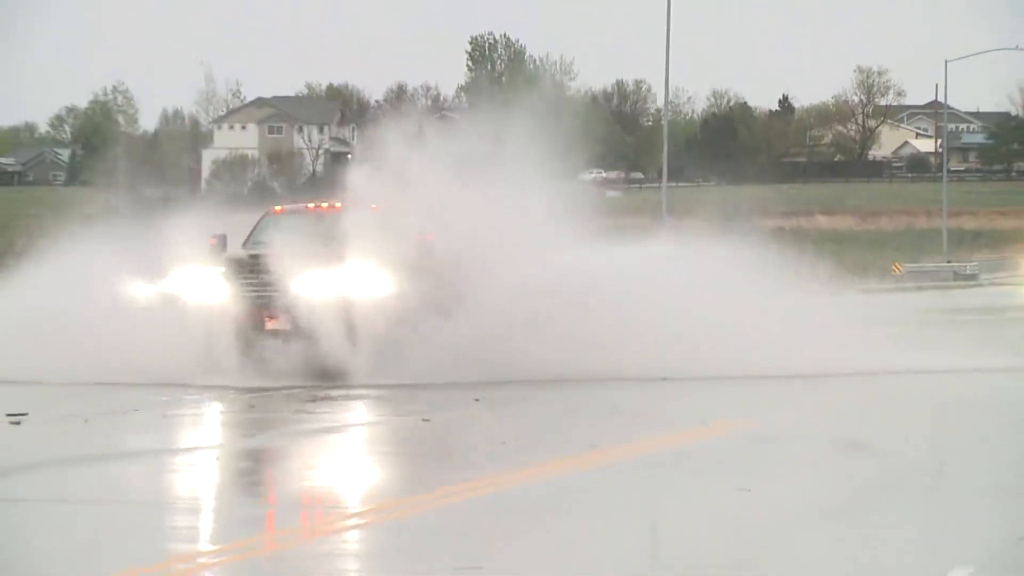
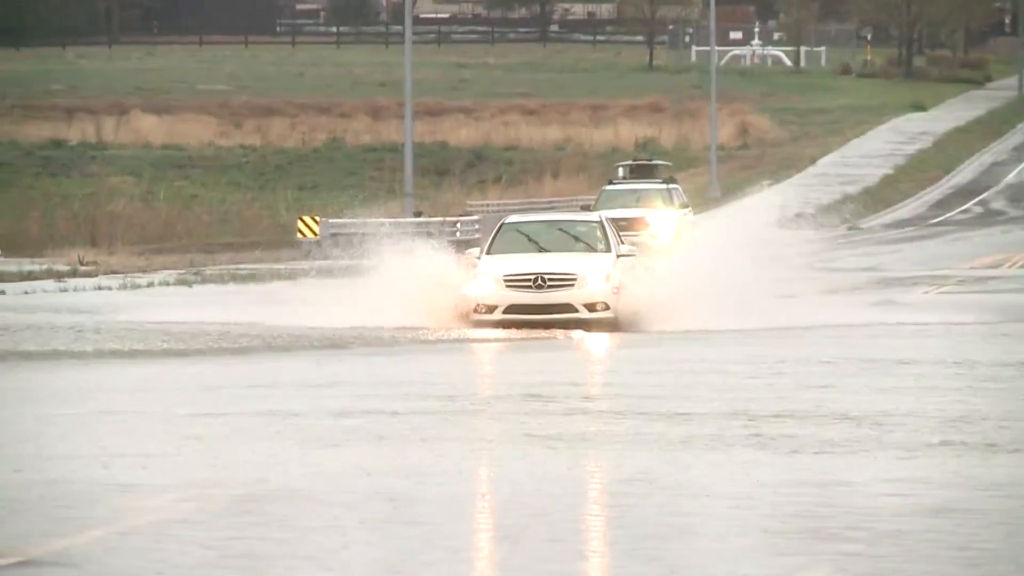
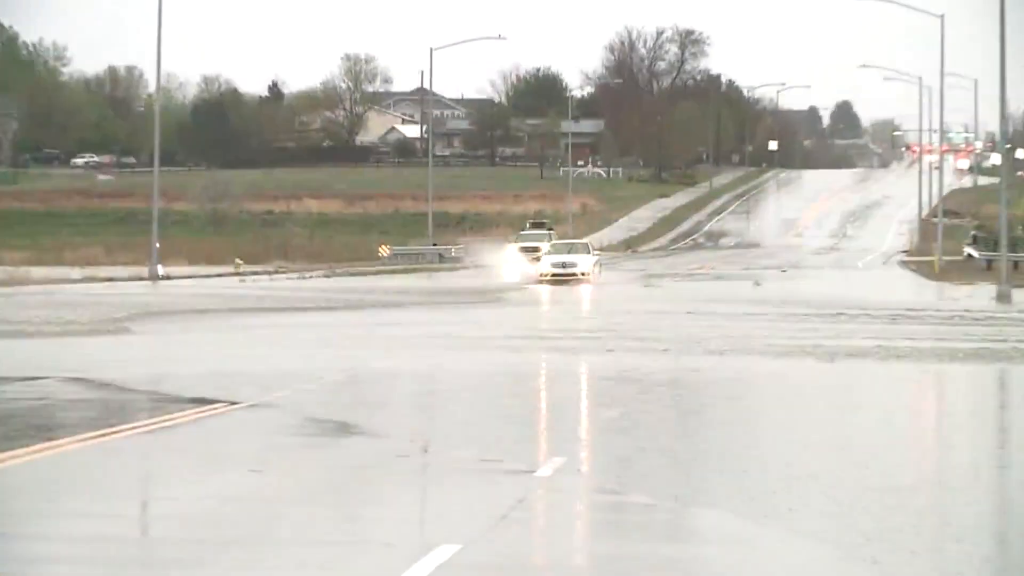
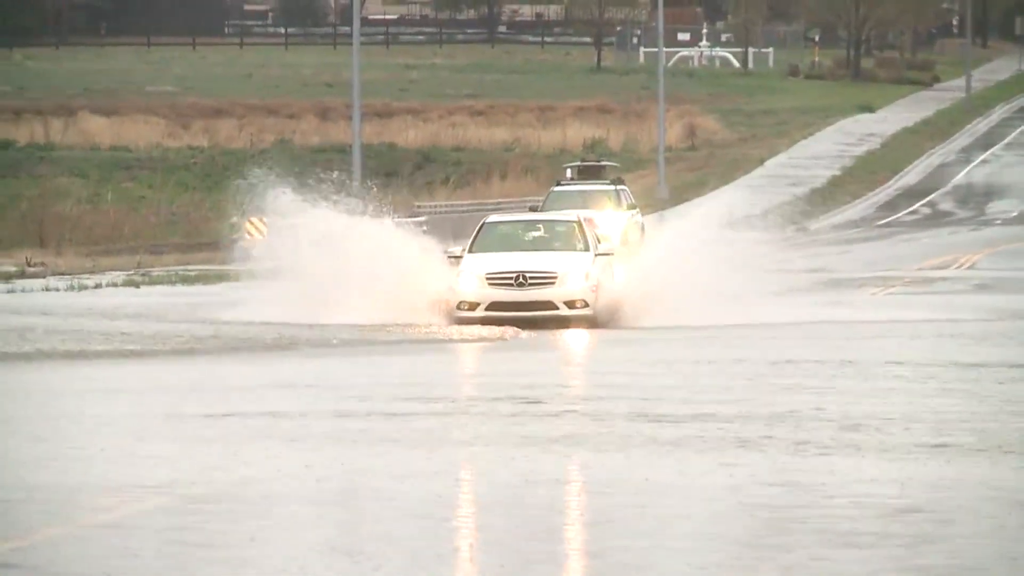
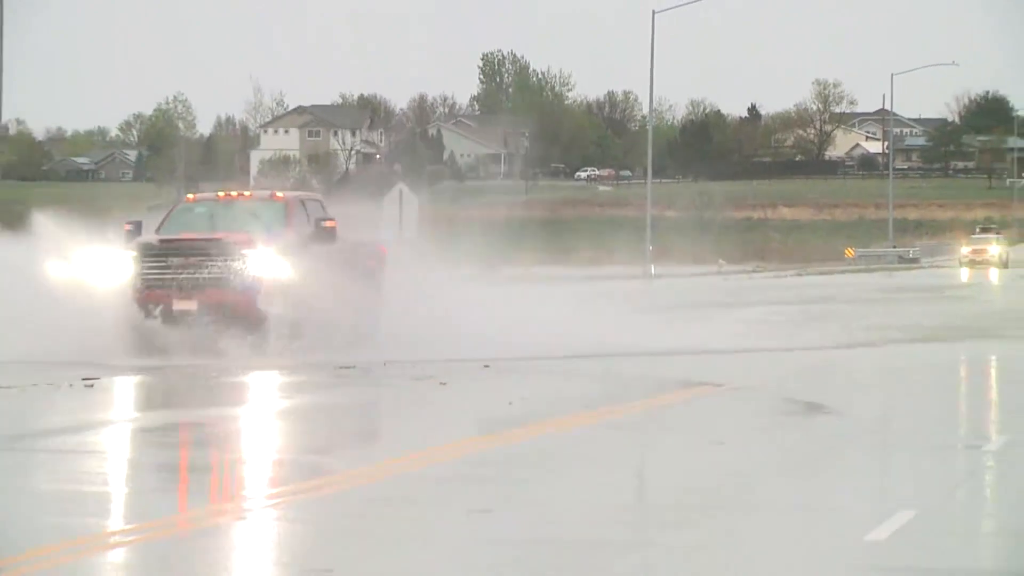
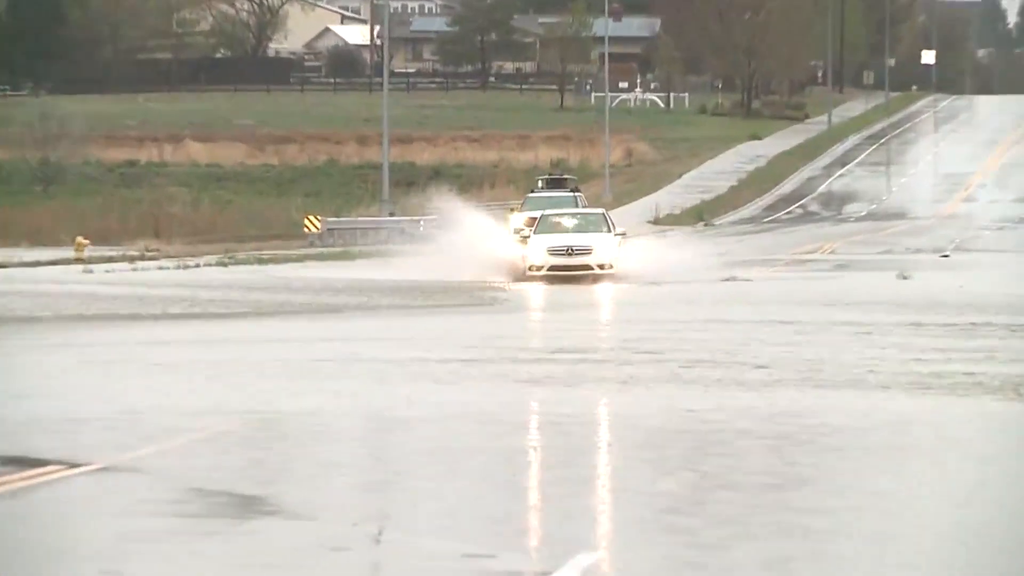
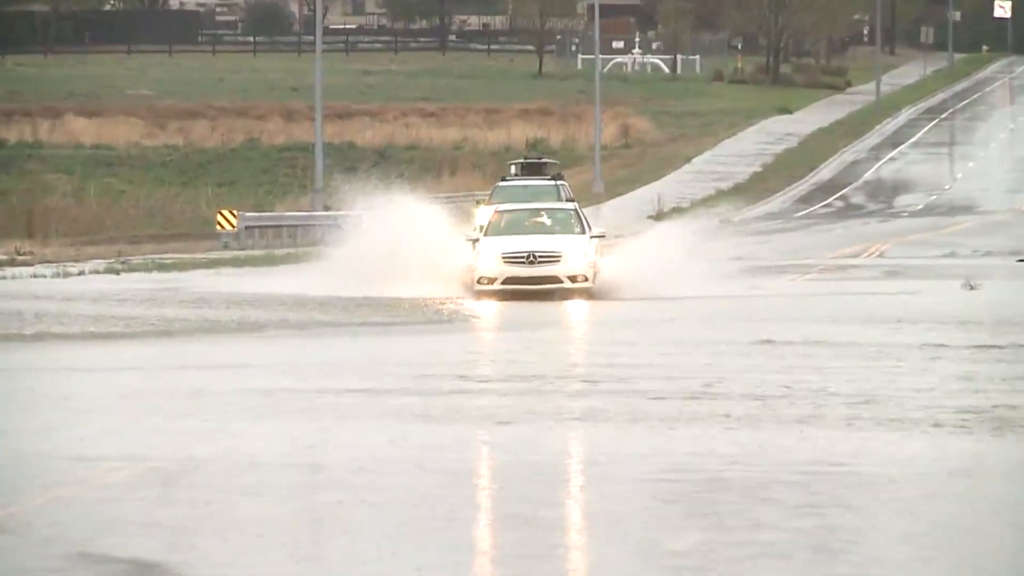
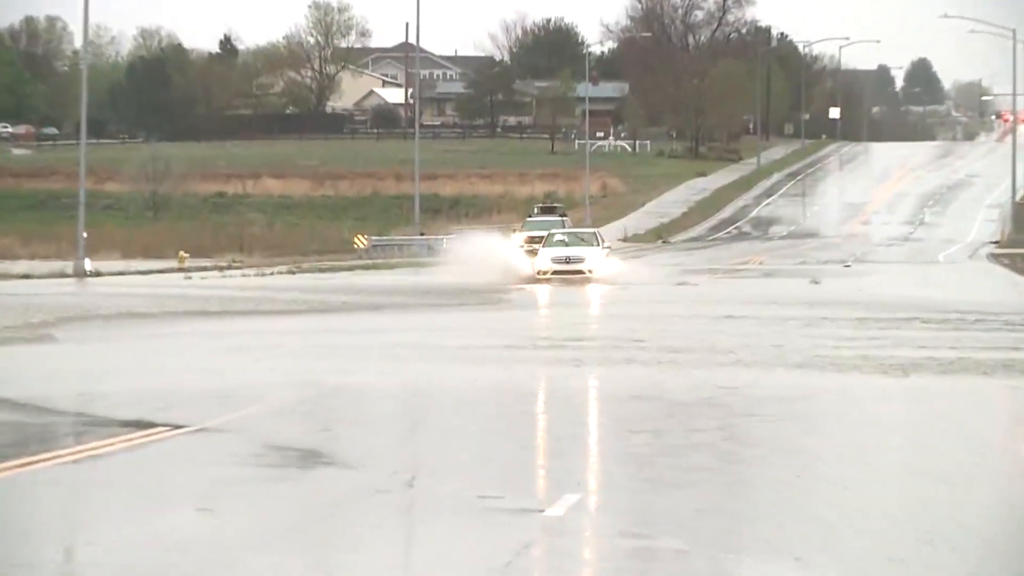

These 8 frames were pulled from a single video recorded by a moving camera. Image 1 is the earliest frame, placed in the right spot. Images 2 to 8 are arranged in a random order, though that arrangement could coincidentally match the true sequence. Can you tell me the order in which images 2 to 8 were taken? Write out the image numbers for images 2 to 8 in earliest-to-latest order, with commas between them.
5, 3, 8, 6, 7, 4, 2
